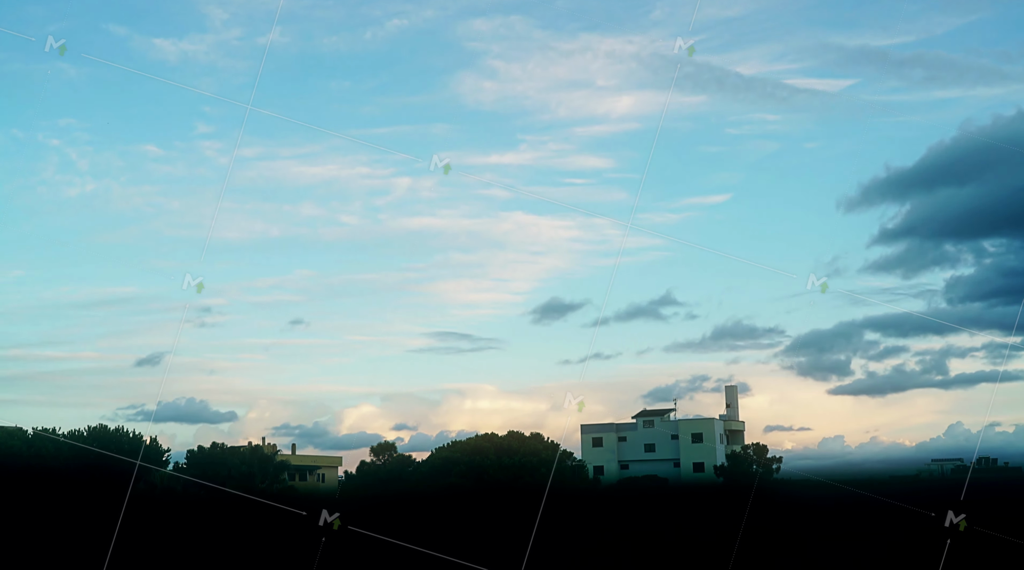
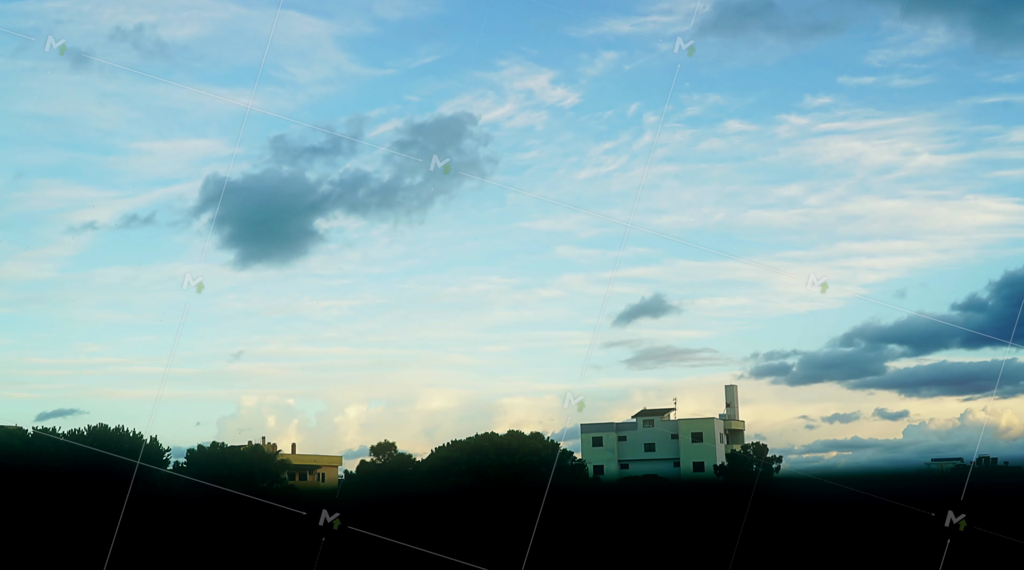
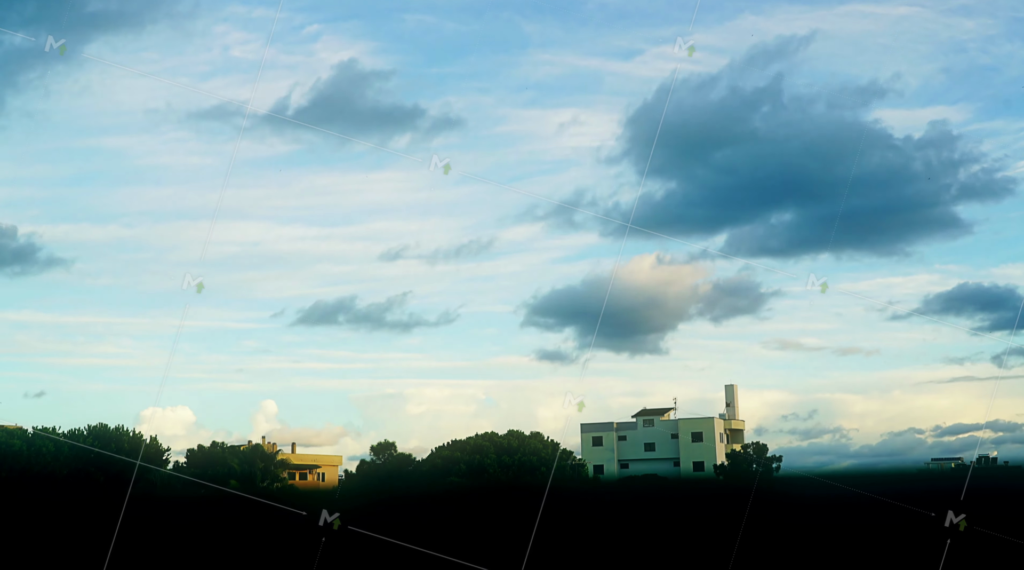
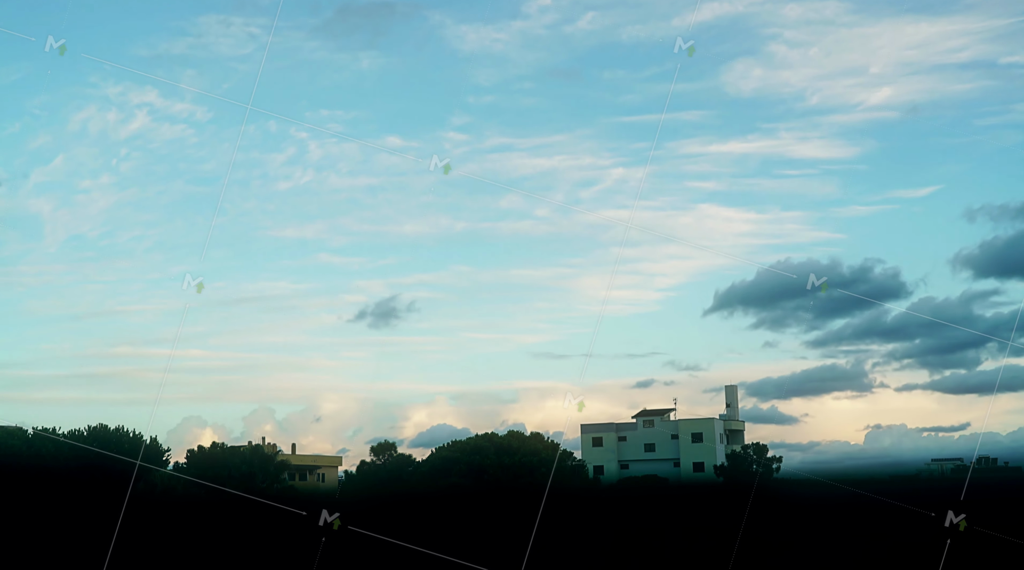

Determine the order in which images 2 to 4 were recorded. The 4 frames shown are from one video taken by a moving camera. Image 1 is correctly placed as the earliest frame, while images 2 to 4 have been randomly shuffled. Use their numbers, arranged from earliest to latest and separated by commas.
4, 2, 3
